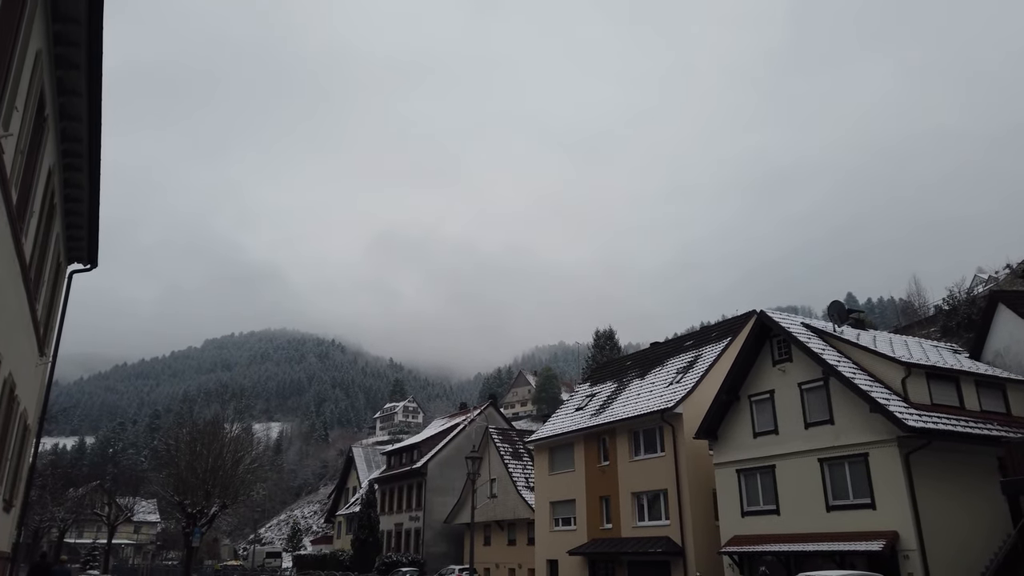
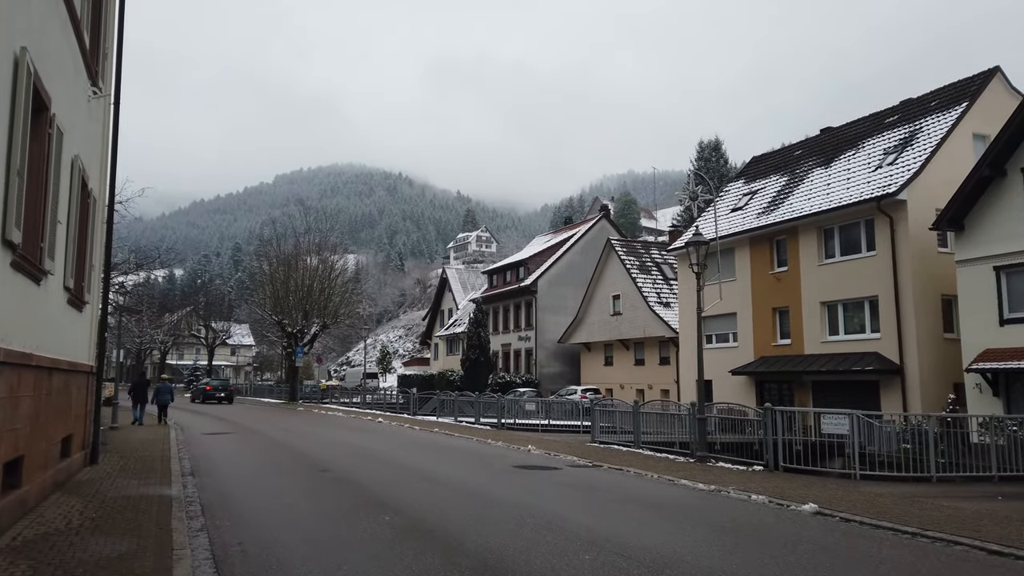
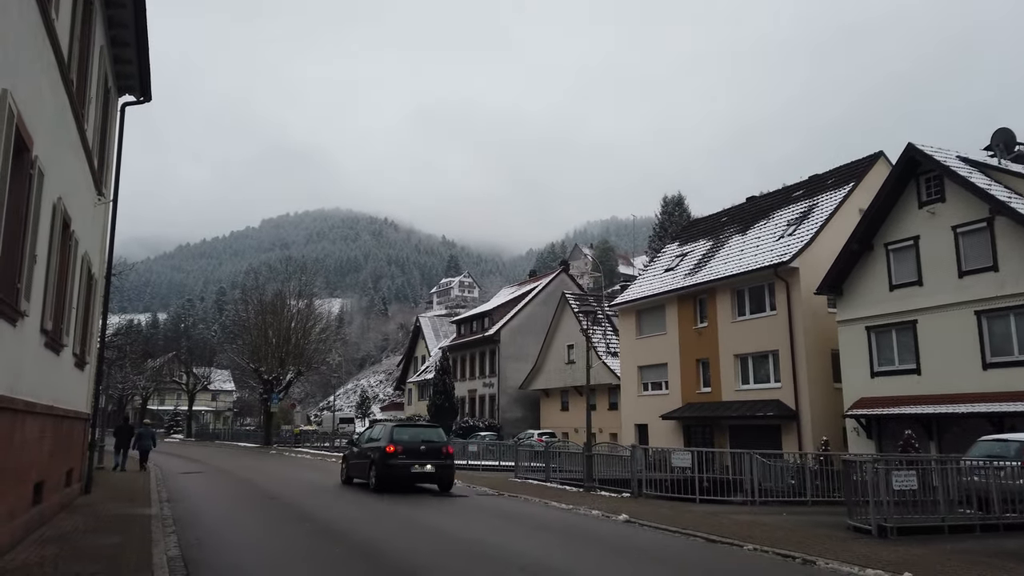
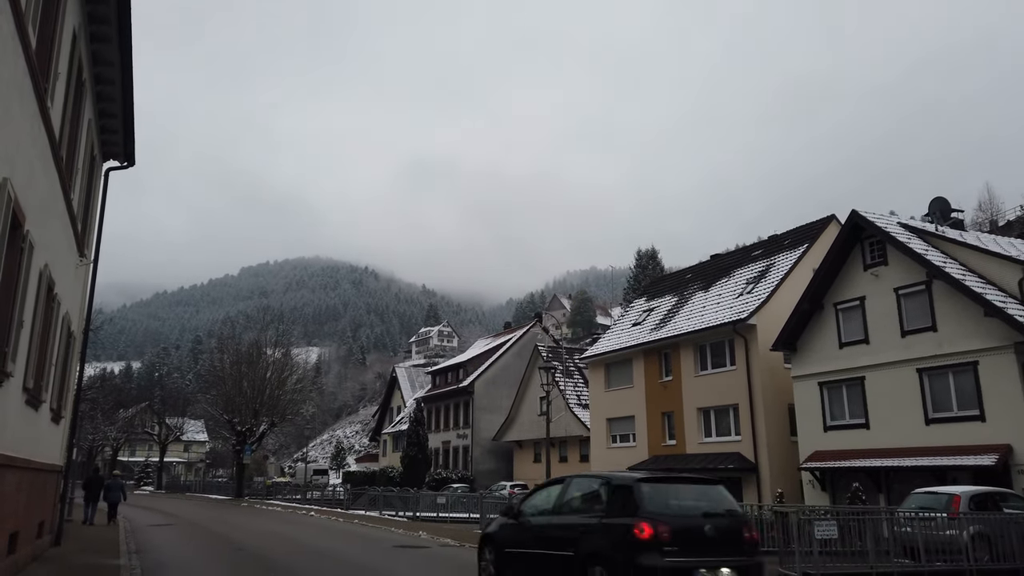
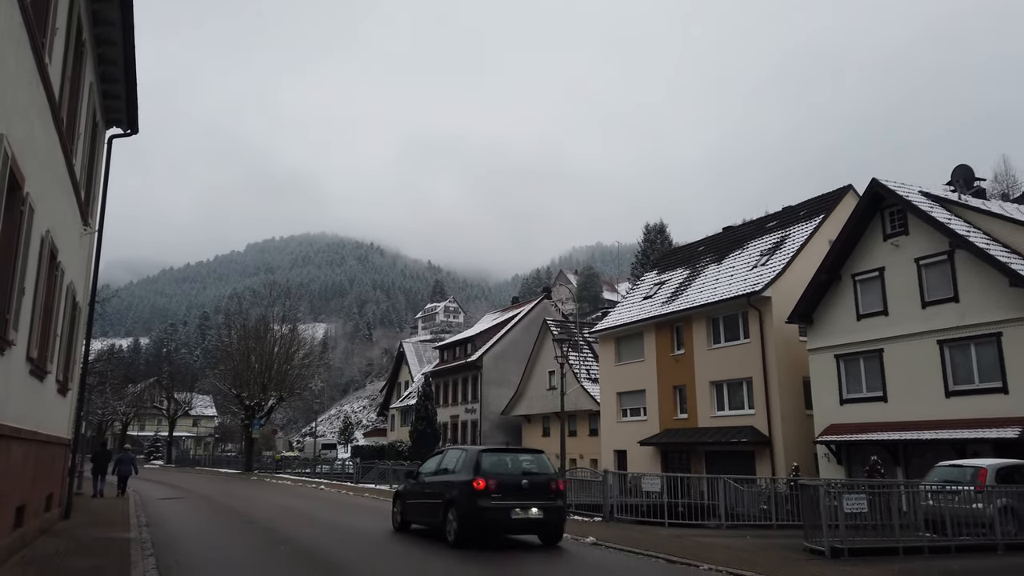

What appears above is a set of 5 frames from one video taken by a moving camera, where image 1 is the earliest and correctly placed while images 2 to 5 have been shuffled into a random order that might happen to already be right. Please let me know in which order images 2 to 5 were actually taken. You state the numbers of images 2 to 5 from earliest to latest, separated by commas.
4, 5, 3, 2
